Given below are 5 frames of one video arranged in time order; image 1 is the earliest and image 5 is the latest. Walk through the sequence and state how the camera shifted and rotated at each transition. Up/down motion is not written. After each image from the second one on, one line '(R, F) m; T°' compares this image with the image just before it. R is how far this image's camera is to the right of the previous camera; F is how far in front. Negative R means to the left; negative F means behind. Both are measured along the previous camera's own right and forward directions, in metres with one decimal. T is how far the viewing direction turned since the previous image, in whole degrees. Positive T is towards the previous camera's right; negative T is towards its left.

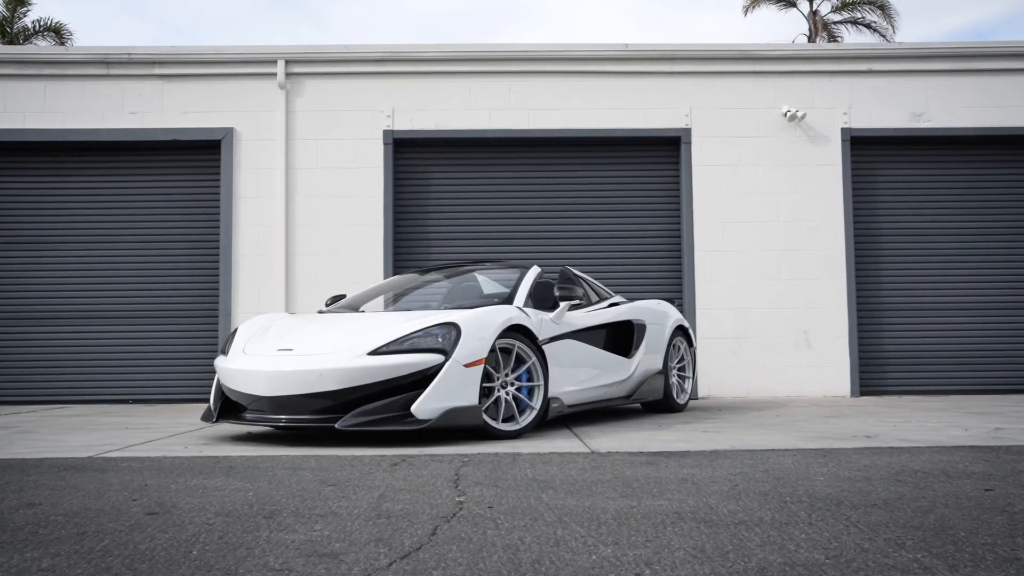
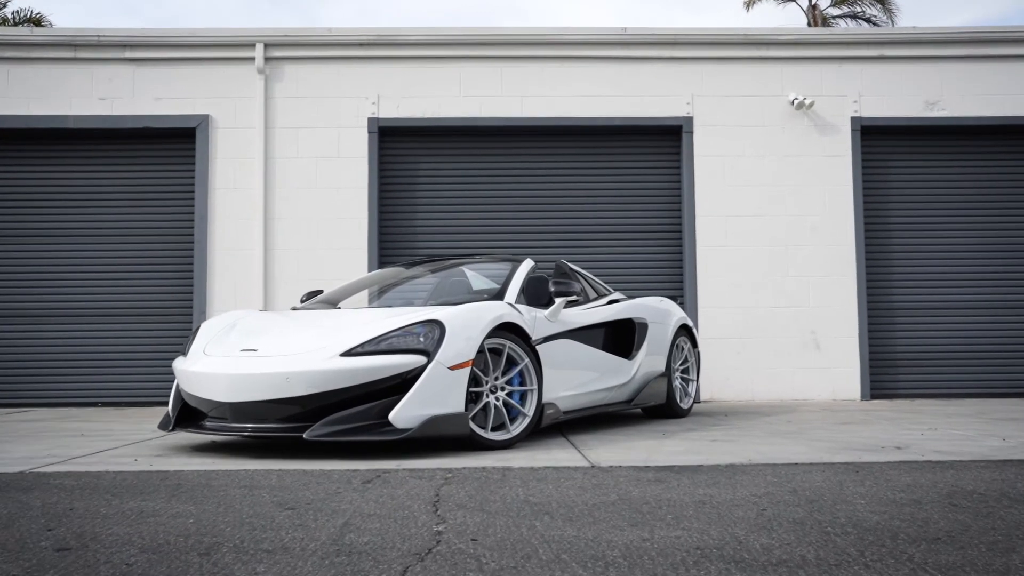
(0.0, +0.5) m; 0°
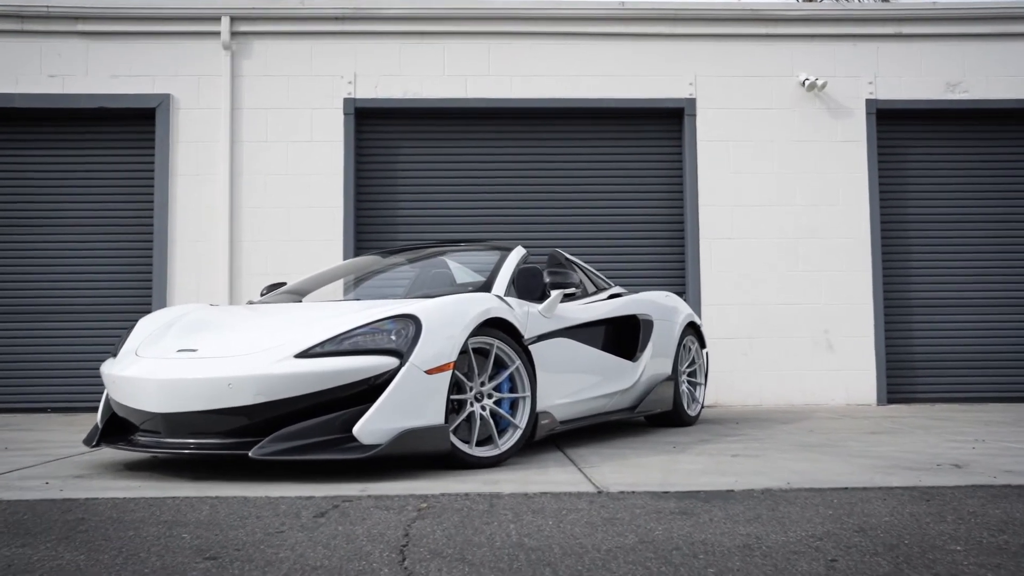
(0.0, +0.7) m; +1°
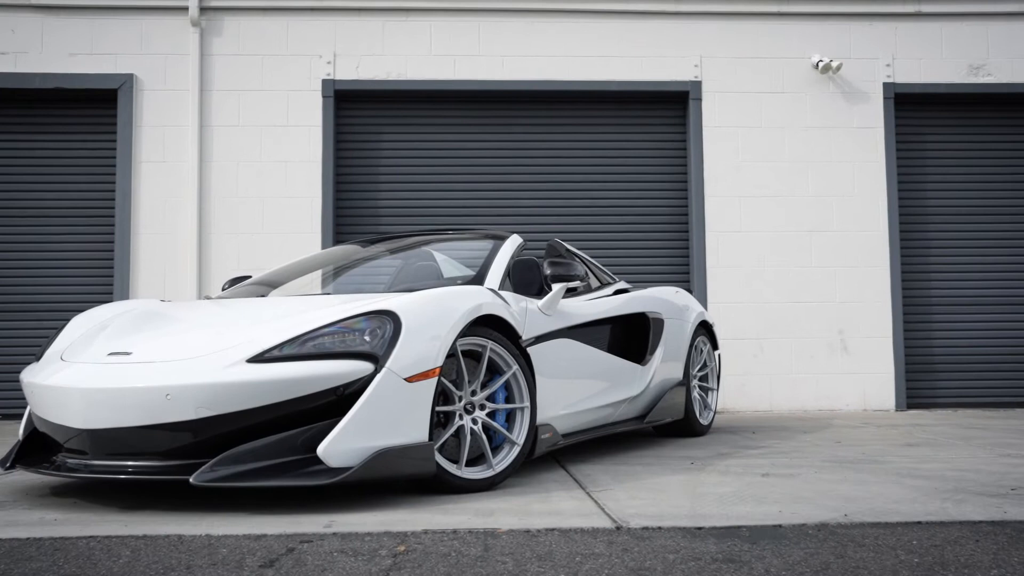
(0.0, +0.6) m; +1°
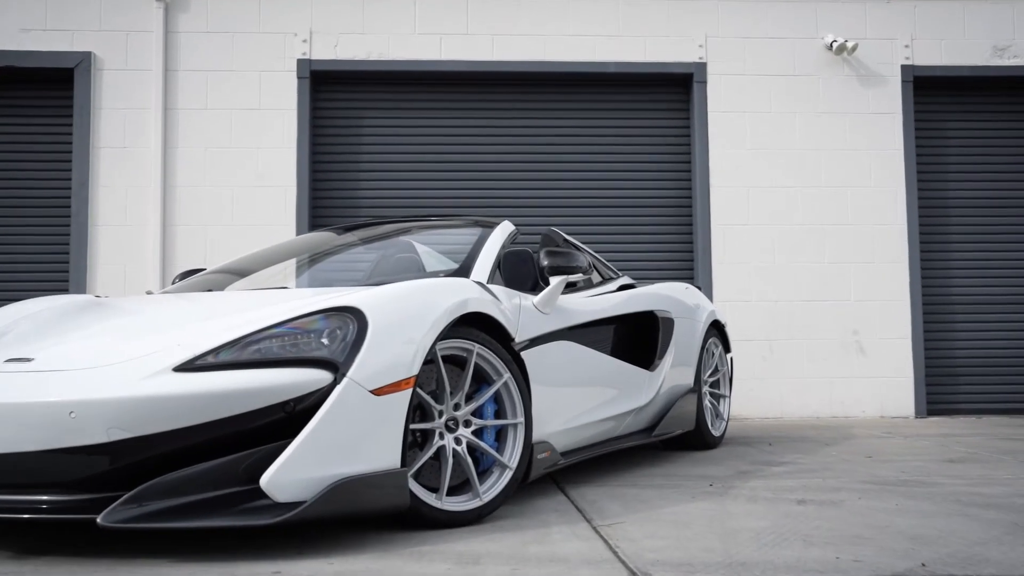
(0.0, +0.5) m; +1°
